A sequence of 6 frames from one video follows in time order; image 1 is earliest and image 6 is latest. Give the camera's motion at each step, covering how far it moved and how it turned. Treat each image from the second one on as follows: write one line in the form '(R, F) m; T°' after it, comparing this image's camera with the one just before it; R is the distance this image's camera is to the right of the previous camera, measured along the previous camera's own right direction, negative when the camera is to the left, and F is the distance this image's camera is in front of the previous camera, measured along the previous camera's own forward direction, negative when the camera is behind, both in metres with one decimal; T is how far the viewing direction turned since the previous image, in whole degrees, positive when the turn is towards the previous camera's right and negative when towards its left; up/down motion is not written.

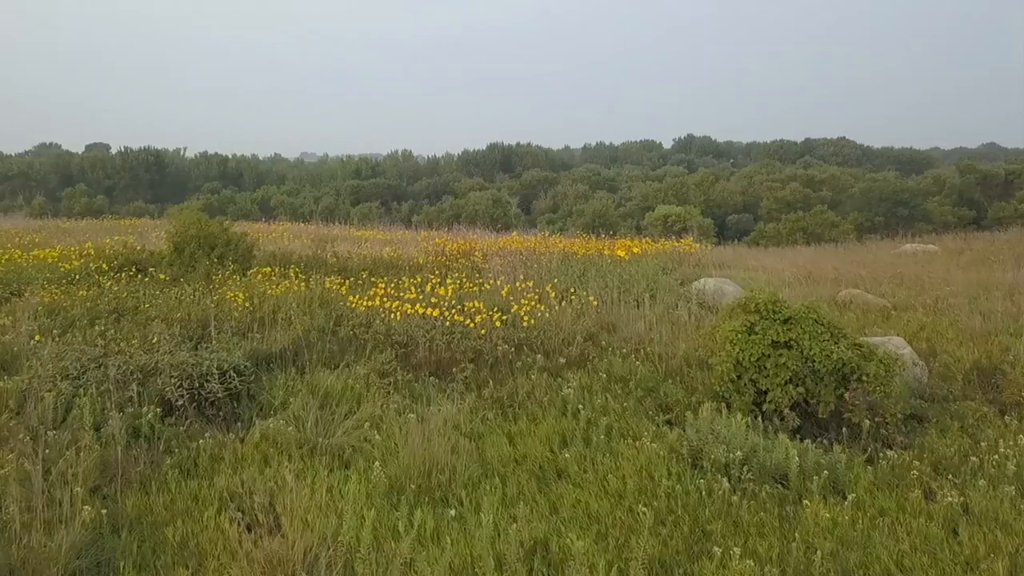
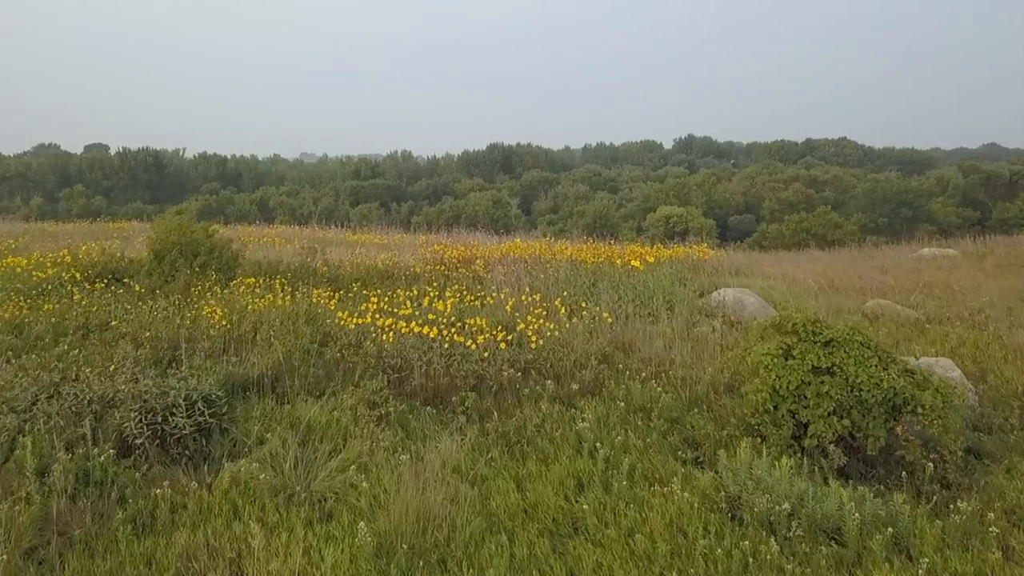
(0.0, +0.5) m; 0°
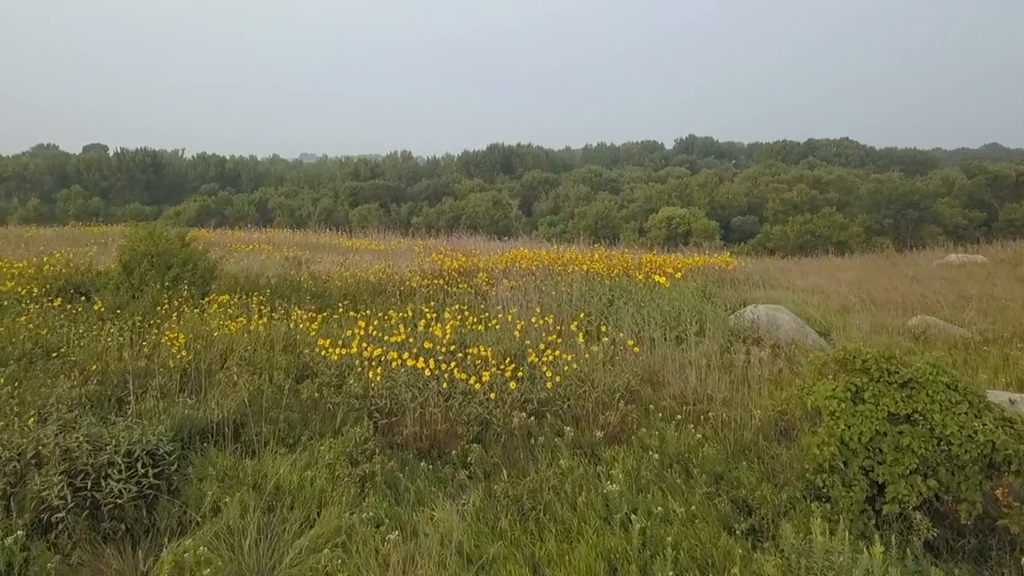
(0.0, +0.7) m; 0°
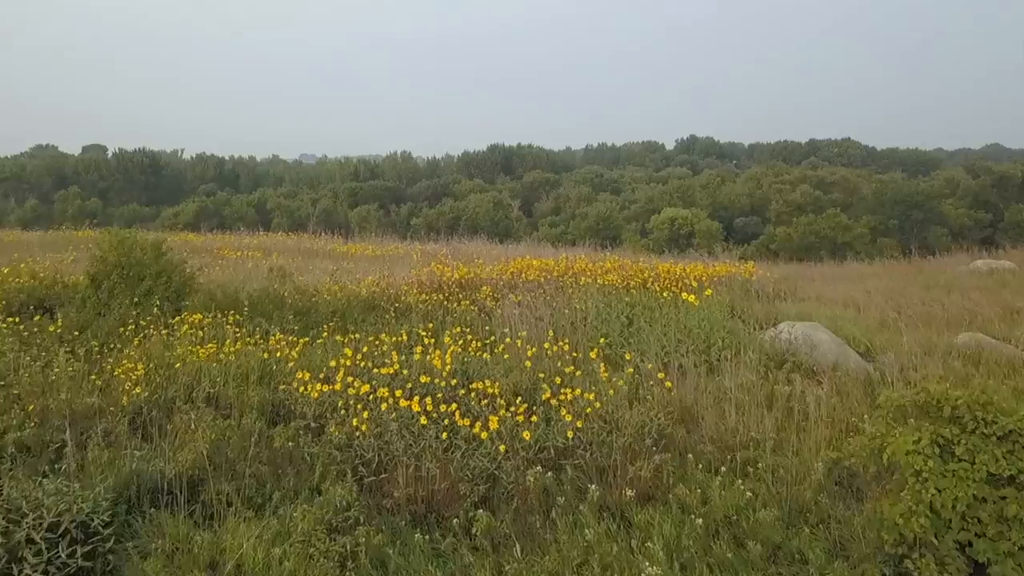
(0.0, +0.6) m; 0°
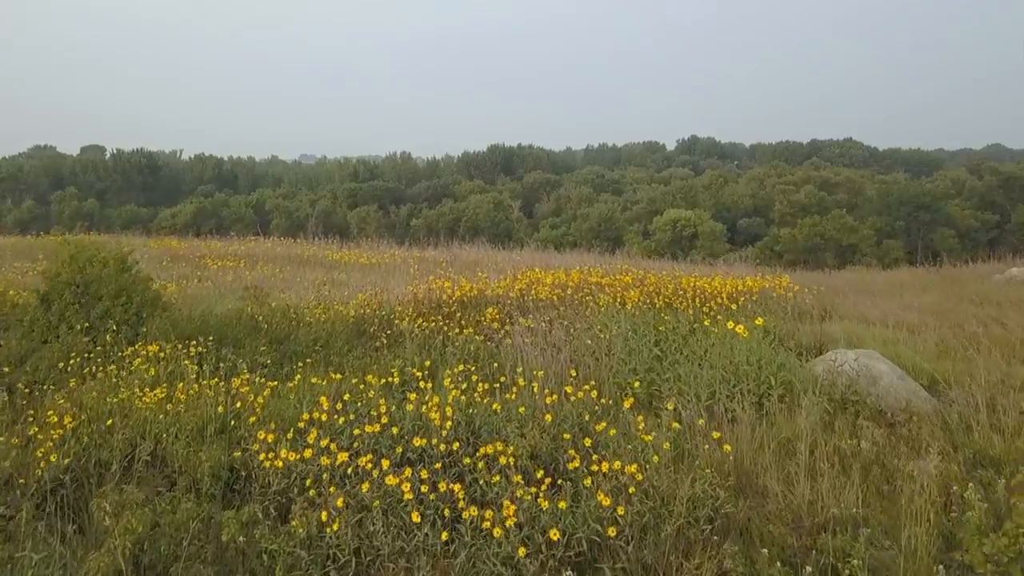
(-0.1, +0.8) m; 0°
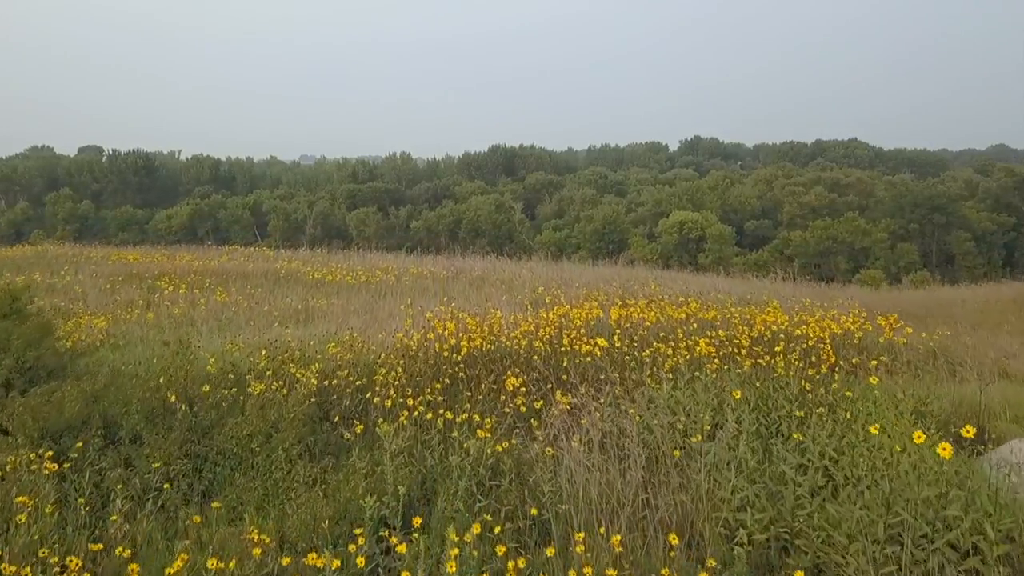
(-0.1, +1.6) m; 0°
